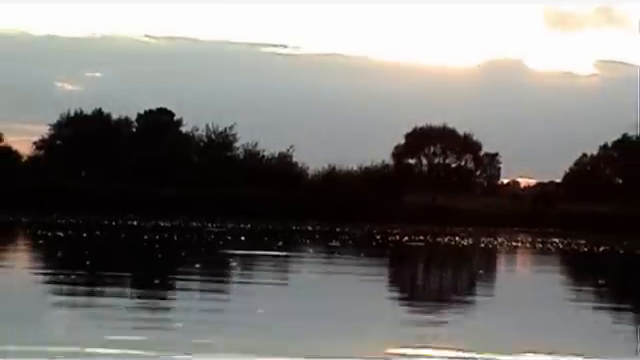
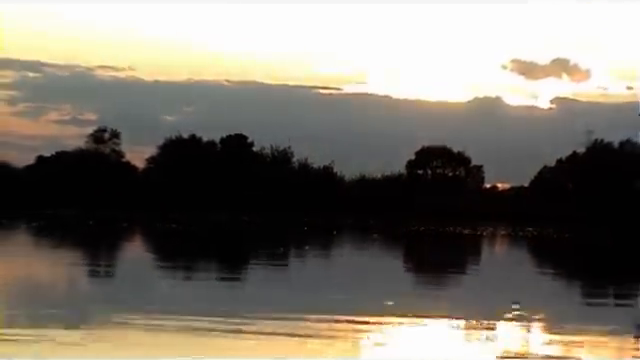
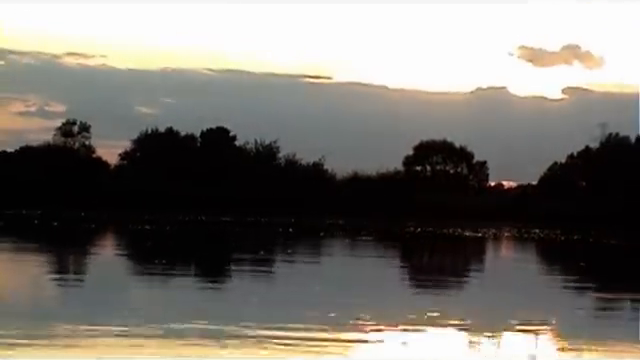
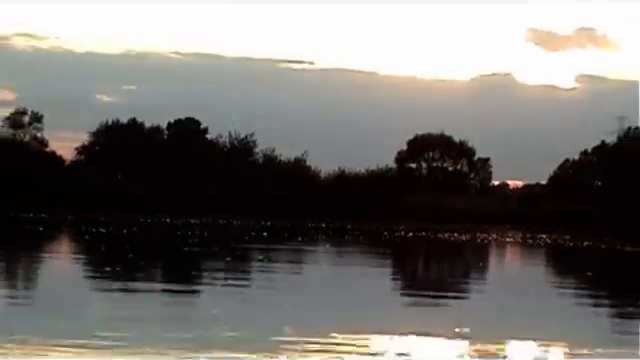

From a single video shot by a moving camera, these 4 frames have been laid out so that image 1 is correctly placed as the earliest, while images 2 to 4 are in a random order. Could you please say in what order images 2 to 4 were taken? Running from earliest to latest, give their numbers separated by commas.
4, 3, 2
